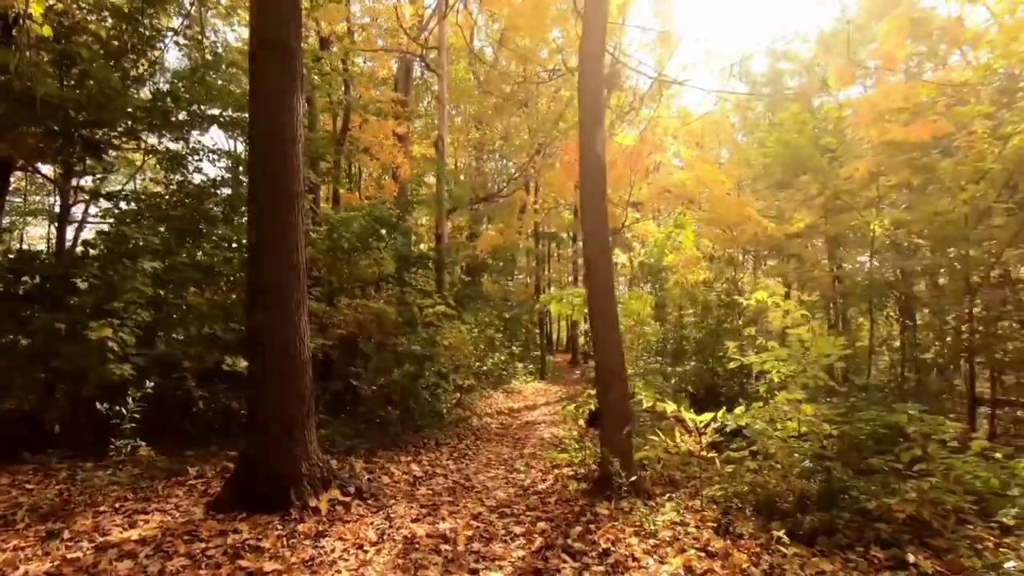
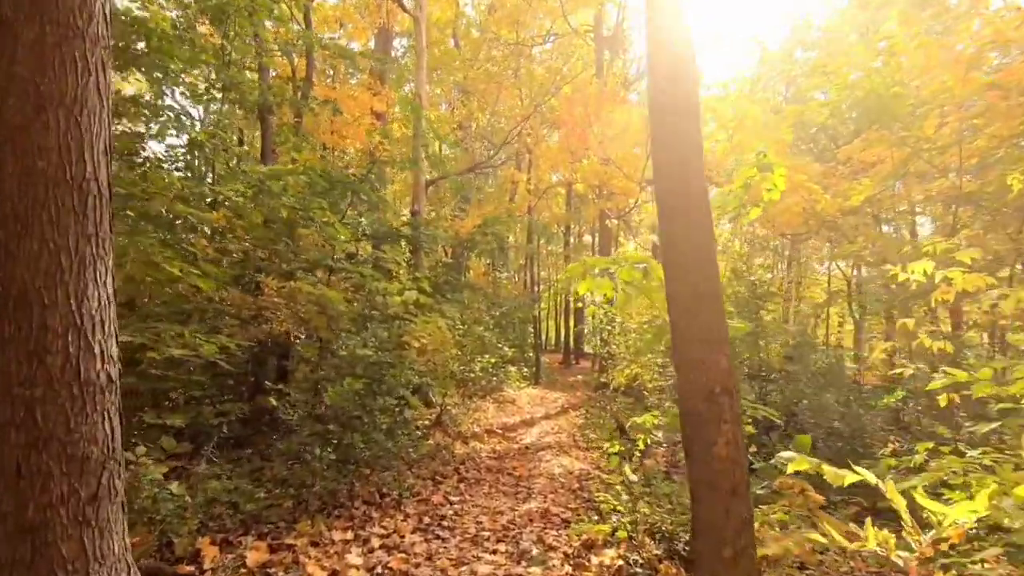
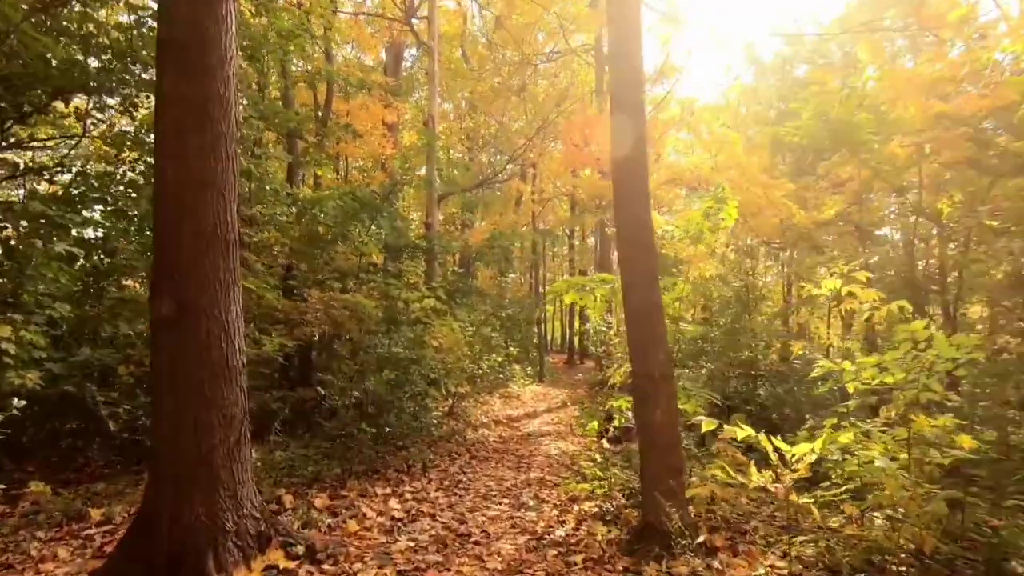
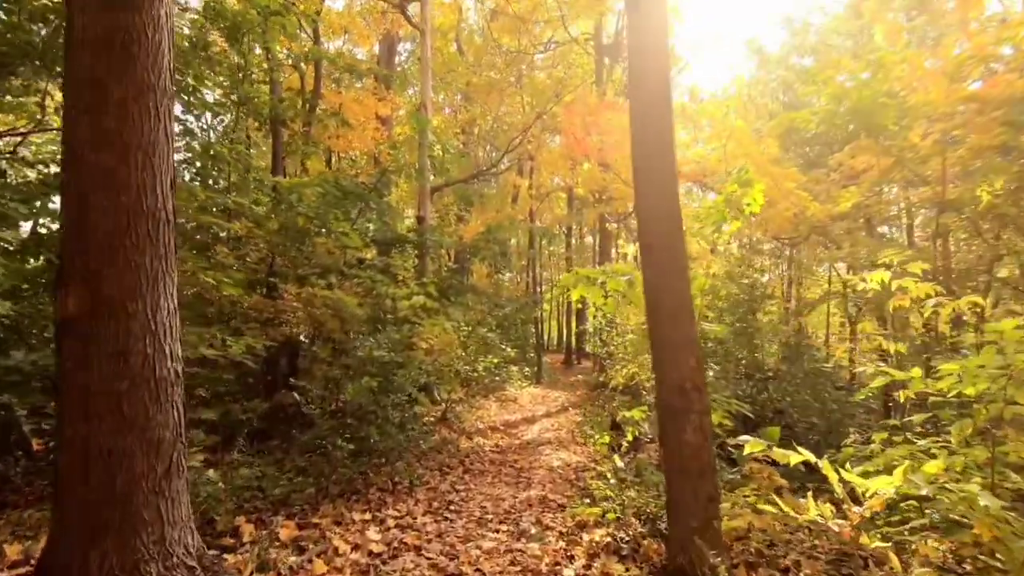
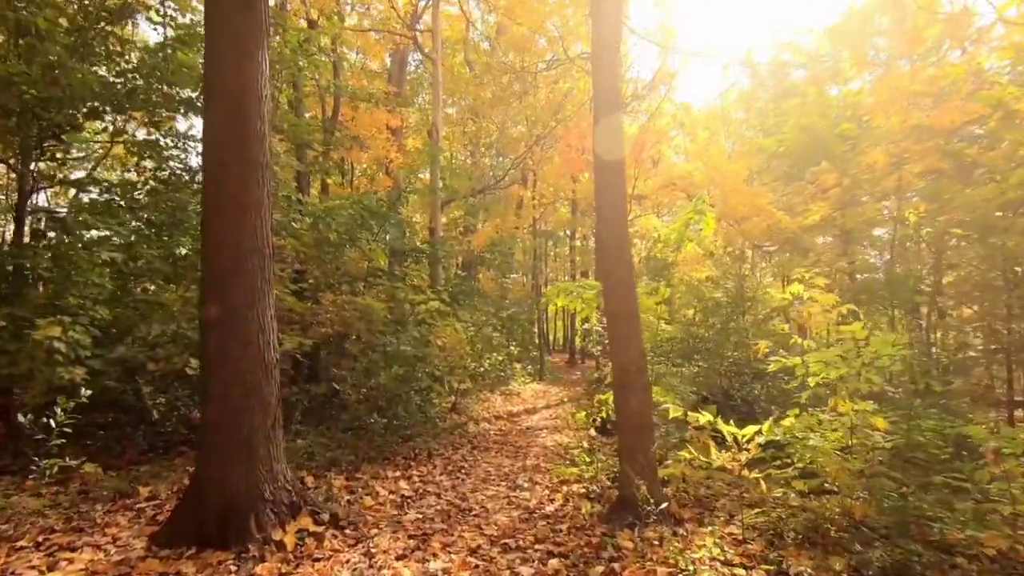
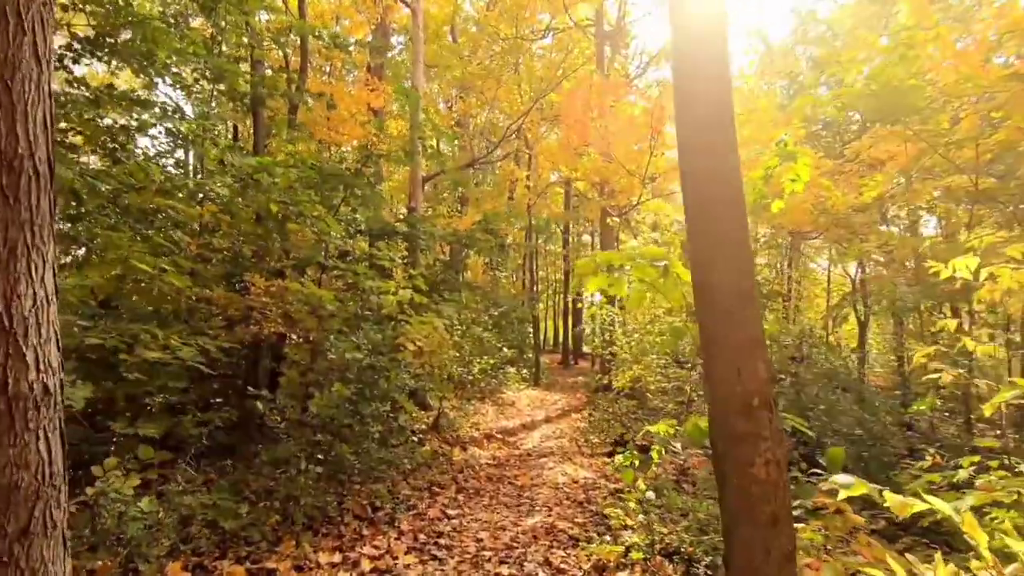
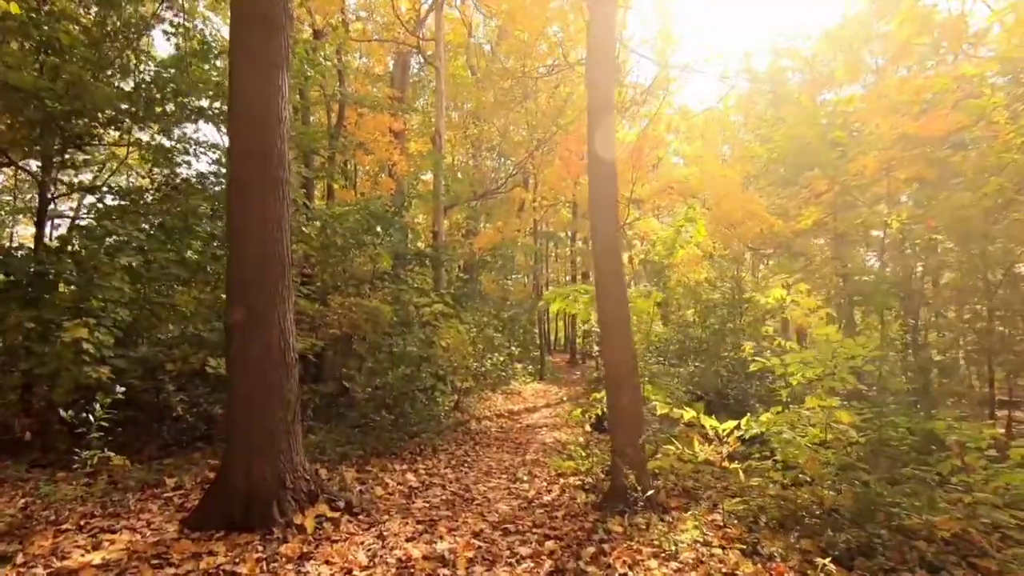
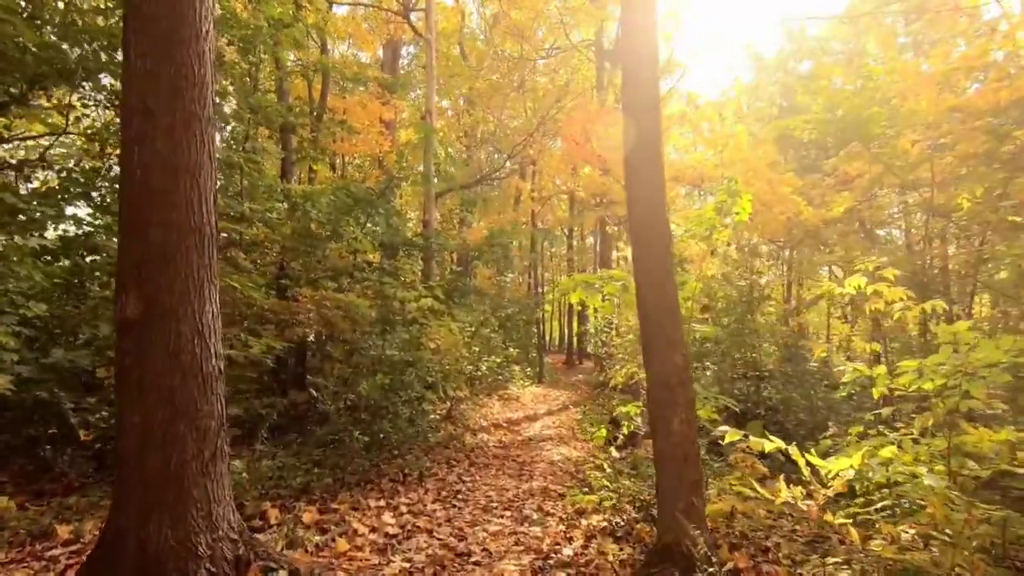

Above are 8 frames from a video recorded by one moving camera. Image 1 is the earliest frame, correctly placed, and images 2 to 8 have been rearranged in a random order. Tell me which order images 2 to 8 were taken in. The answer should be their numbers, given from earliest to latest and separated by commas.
7, 5, 3, 8, 4, 2, 6
